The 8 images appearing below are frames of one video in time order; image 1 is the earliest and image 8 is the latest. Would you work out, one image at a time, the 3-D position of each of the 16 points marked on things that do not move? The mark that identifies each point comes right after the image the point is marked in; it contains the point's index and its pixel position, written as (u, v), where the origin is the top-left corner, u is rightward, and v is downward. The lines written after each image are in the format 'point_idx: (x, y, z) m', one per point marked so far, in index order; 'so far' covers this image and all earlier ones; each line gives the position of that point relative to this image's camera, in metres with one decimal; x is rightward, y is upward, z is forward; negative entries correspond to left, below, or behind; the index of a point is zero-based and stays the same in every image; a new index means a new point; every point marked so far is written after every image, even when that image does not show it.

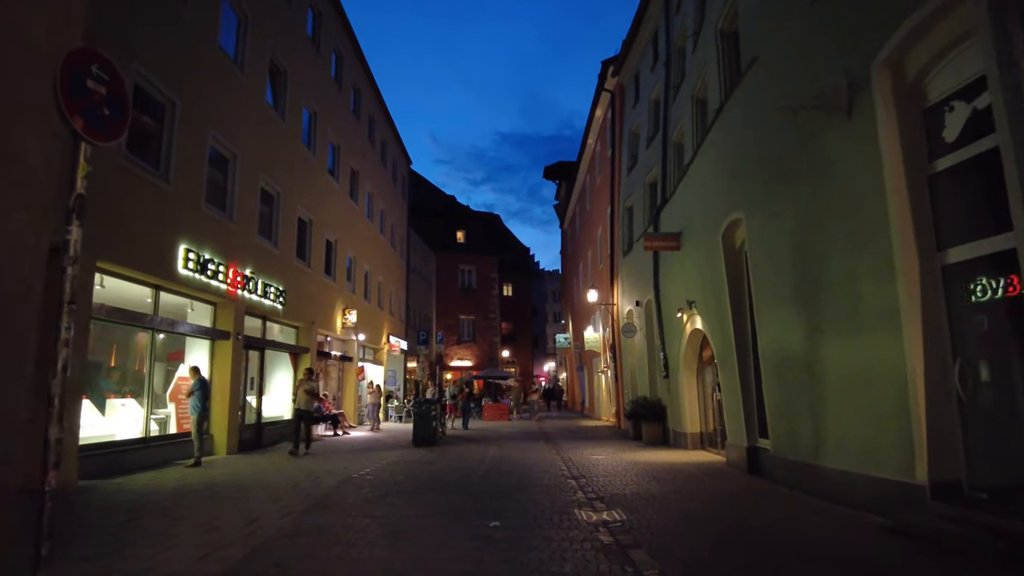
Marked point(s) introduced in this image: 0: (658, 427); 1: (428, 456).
0: (+4.0, -3.8, +17.3) m
1: (-1.9, -3.9, +14.5) m
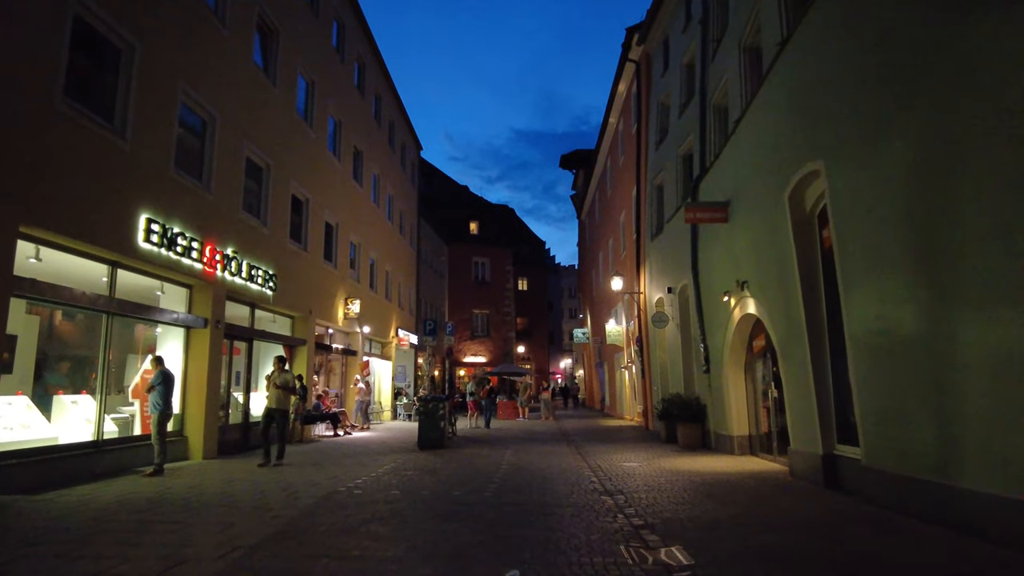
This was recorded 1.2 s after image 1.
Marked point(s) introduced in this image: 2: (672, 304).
0: (+4.4, -3.4, +15.3) m
1: (-1.6, -3.5, +12.5) m
2: (+4.6, -0.4, +18.2) m
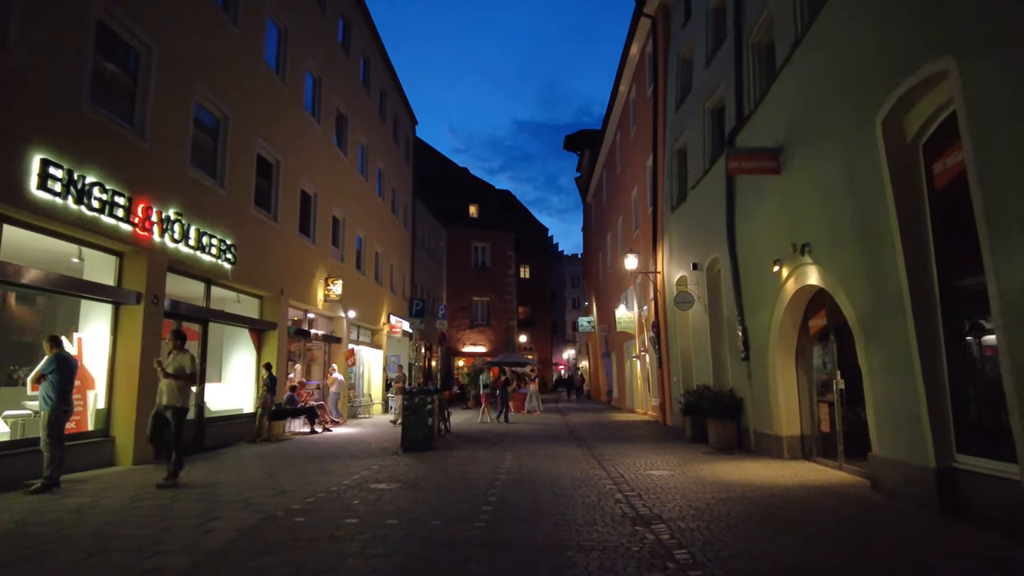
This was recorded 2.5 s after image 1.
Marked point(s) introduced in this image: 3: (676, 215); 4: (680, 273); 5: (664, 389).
0: (+4.4, -2.8, +12.9) m
1: (-1.5, -2.9, +10.2) m
2: (+4.7, +0.2, +15.8) m
3: (+4.7, +2.1, +18.1) m
4: (+4.6, +0.4, +17.3) m
5: (+4.7, -3.1, +19.5) m
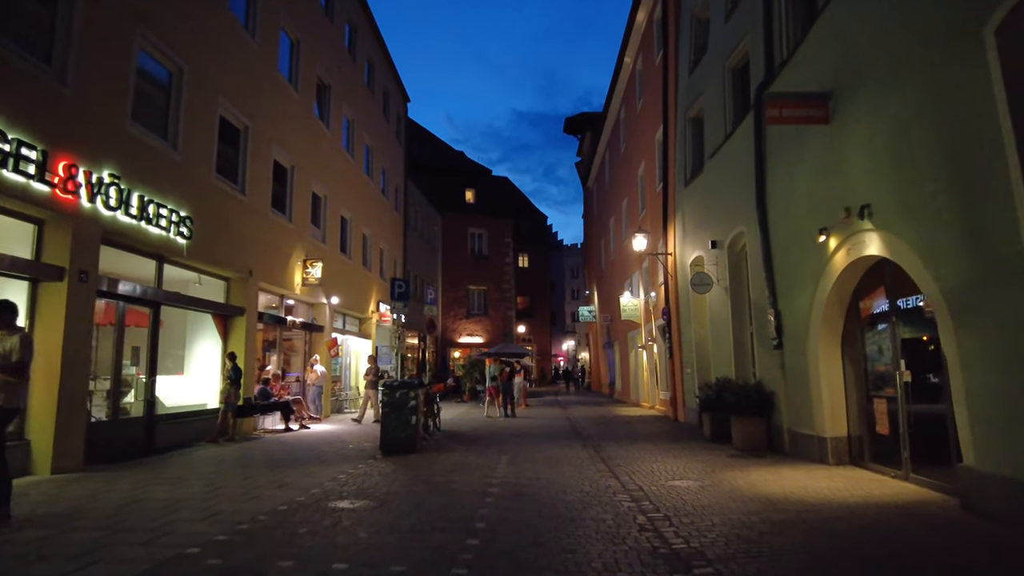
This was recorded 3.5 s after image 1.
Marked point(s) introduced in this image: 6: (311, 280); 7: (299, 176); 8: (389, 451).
0: (+4.4, -2.4, +11.2) m
1: (-1.6, -2.6, +8.5) m
2: (+4.6, +0.6, +14.1) m
3: (+4.6, +2.6, +16.3) m
4: (+4.5, +0.9, +15.6) m
5: (+4.6, -2.6, +17.8) m
6: (-5.6, +0.2, +17.7) m
7: (-6.0, +3.2, +17.9) m
8: (-2.1, -2.8, +11.0) m
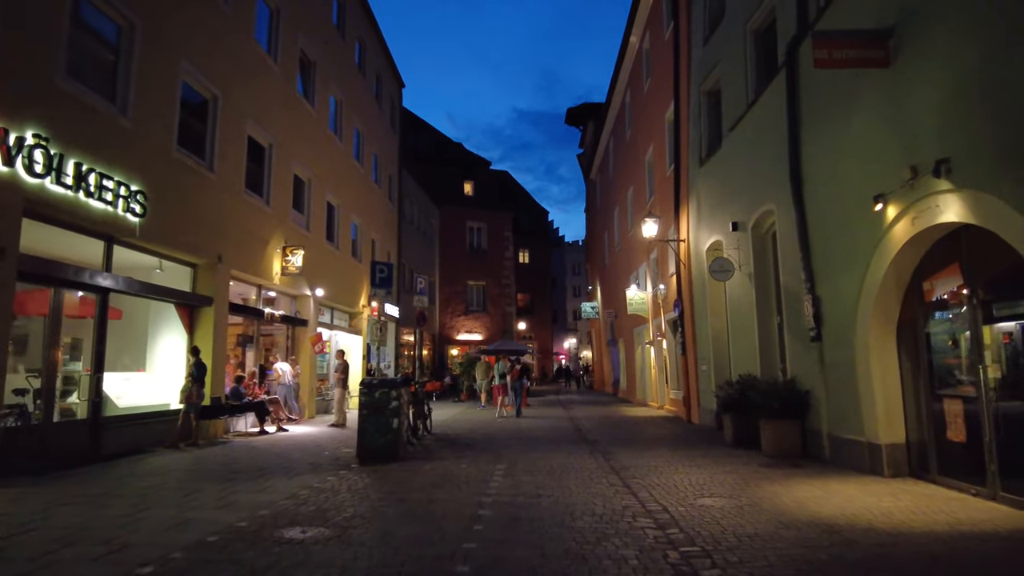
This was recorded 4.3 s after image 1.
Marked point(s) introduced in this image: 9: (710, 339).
0: (+4.3, -2.2, +9.8) m
1: (-1.7, -2.3, +7.1) m
2: (+4.5, +0.8, +12.6) m
3: (+4.6, +2.8, +14.9) m
4: (+4.5, +1.1, +14.2) m
5: (+4.5, -2.4, +16.4) m
6: (-5.7, +0.5, +16.3) m
7: (-6.1, +3.4, +16.4) m
8: (-2.2, -2.6, +9.5) m
9: (+4.5, -1.2, +14.5) m
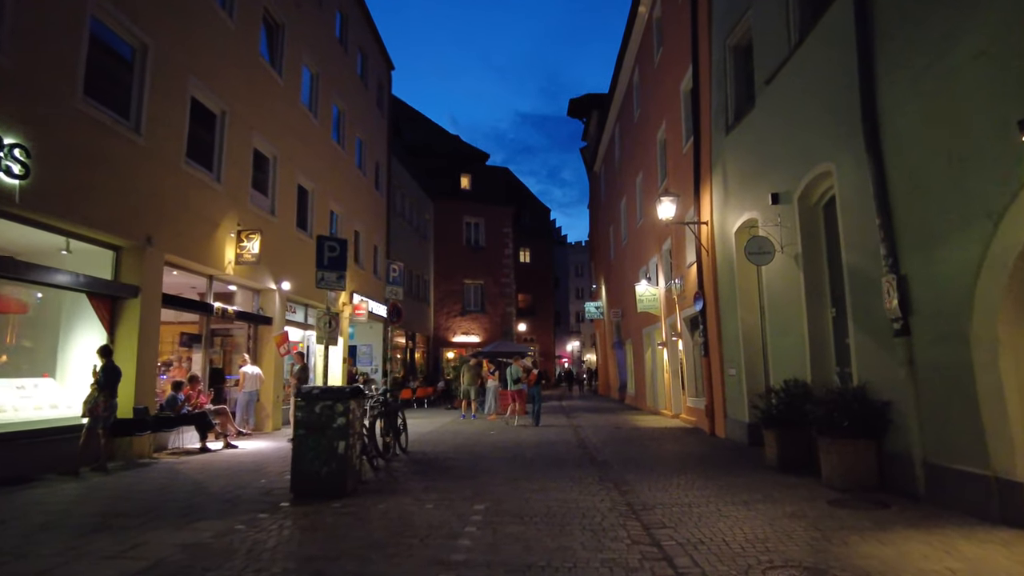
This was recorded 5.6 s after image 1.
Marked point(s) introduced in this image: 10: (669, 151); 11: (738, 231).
0: (+4.1, -1.9, +7.4) m
1: (-1.8, -2.1, +4.8) m
2: (+4.4, +1.1, +10.3) m
3: (+4.4, +3.0, +12.5) m
4: (+4.3, +1.4, +11.8) m
5: (+4.4, -2.1, +14.0) m
6: (-5.8, +0.7, +14.0) m
7: (-6.2, +3.6, +14.1) m
8: (-2.3, -2.3, +7.2) m
9: (+4.4, -0.9, +12.1) m
10: (+4.5, +4.0, +18.2) m
11: (+4.4, +1.1, +12.3) m
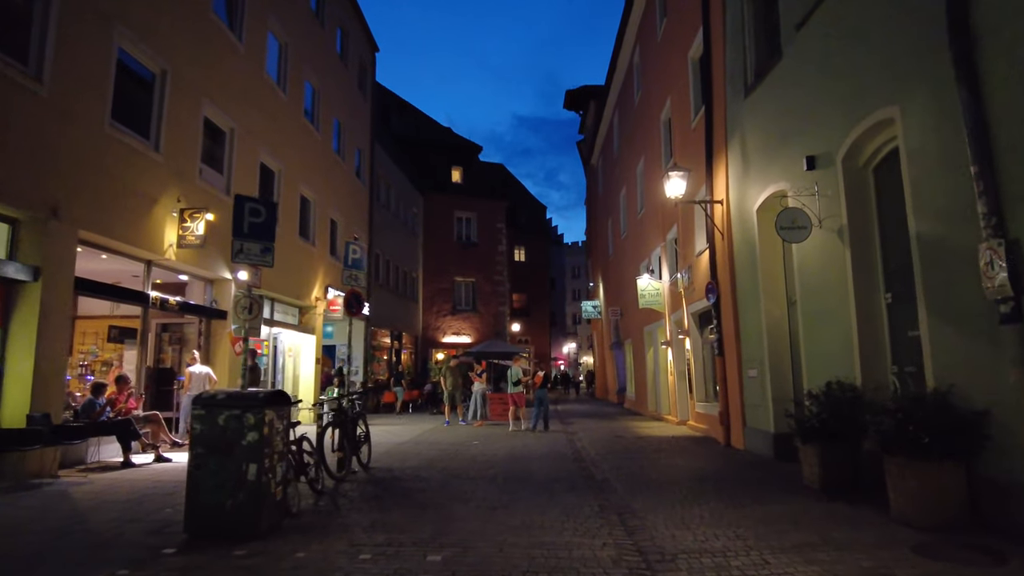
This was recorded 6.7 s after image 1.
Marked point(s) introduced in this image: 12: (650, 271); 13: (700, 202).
0: (+3.9, -1.7, +5.6) m
1: (-2.1, -1.8, +2.9) m
2: (+4.1, +1.3, +8.4) m
3: (+4.2, +3.3, +10.7) m
4: (+4.1, +1.6, +10.0) m
5: (+4.1, -1.9, +12.2) m
6: (-6.1, +0.9, +12.1) m
7: (-6.5, +3.9, +12.3) m
8: (-2.6, -2.1, +5.3) m
9: (+4.1, -0.7, +10.3) m
10: (+4.2, +4.2, +16.4) m
11: (+4.1, +1.3, +10.4) m
12: (+4.2, +0.6, +19.2) m
13: (+3.8, +1.7, +12.7) m
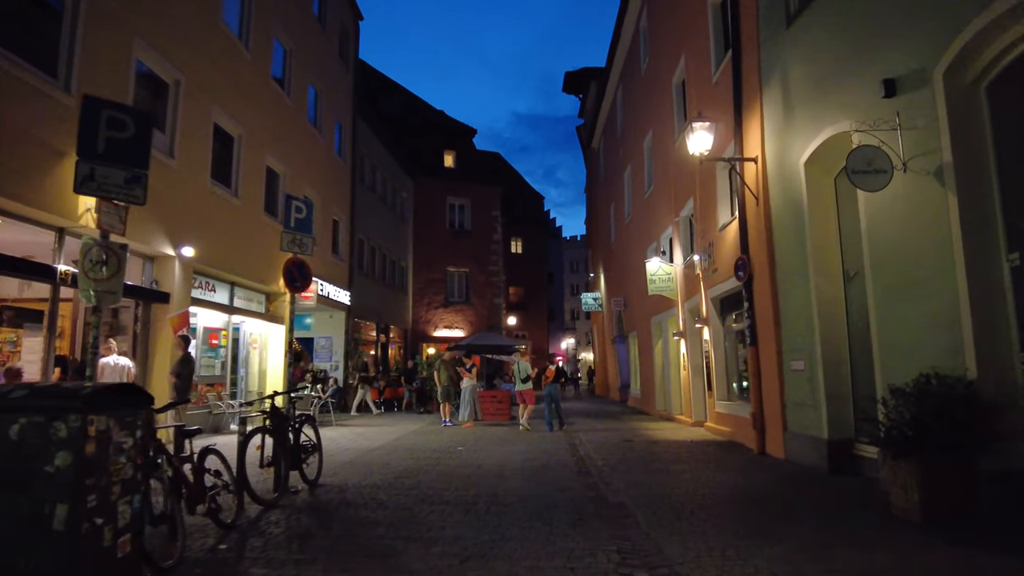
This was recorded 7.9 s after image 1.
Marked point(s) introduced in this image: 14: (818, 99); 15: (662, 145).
0: (+3.8, -1.3, +3.5) m
1: (-2.2, -1.4, +0.8) m
2: (+4.0, +1.7, +6.3) m
3: (+4.0, +3.7, +8.6) m
4: (+3.9, +2.0, +7.9) m
5: (+4.0, -1.5, +10.1) m
6: (-6.2, +1.3, +10.0) m
7: (-6.7, +4.3, +10.1) m
8: (-2.7, -1.7, +3.2) m
9: (+4.0, -0.3, +8.2) m
10: (+4.1, +4.6, +14.3) m
11: (+3.9, +1.7, +8.3) m
12: (+4.0, +1.0, +17.1) m
13: (+3.6, +2.1, +10.6) m
14: (+4.0, +2.5, +8.1) m
15: (+4.1, +4.0, +17.4) m
